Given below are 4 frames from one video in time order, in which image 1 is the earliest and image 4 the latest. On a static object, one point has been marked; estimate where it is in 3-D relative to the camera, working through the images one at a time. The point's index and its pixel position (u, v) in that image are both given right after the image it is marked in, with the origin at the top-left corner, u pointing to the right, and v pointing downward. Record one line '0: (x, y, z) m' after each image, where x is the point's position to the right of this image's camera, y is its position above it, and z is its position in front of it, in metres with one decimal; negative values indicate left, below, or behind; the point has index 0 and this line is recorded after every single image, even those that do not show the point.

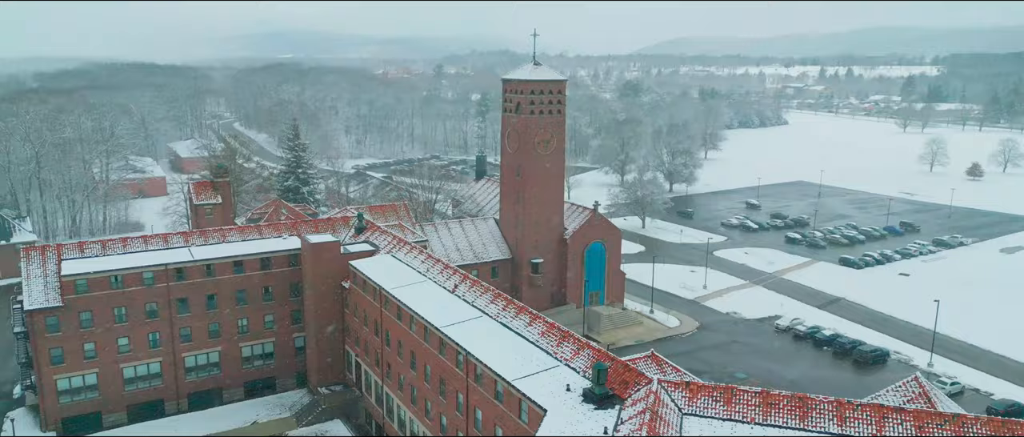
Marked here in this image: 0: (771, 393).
0: (+6.5, -4.5, +20.2) m
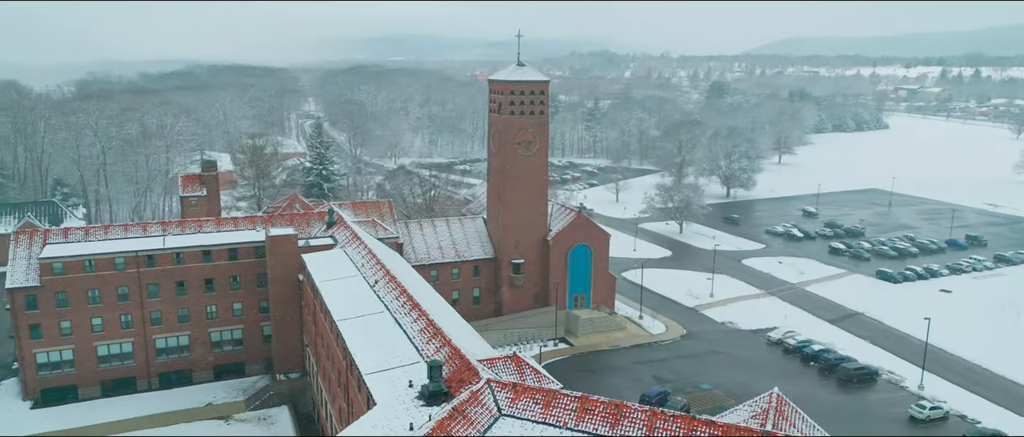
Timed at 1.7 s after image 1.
0: (+1.9, -4.5, +19.8) m
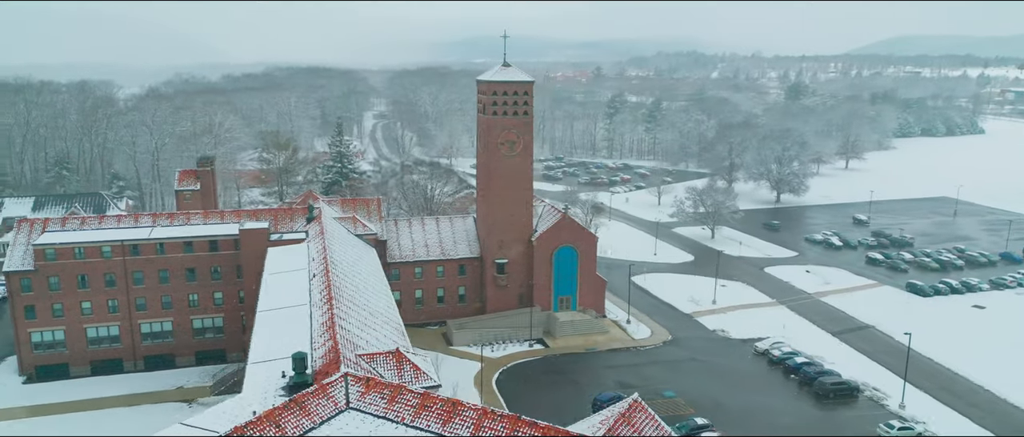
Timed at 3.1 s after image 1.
0: (-2.0, -4.5, +20.0) m
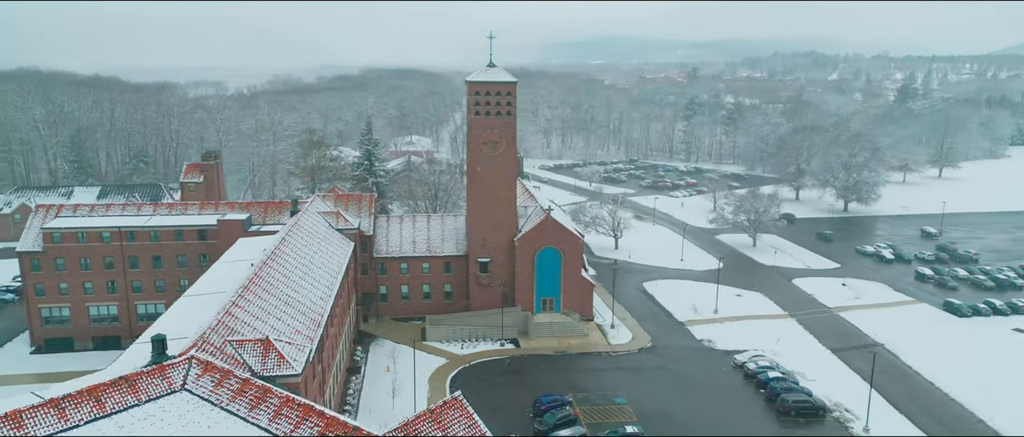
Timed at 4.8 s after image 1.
0: (-6.8, -4.3, +20.8) m
